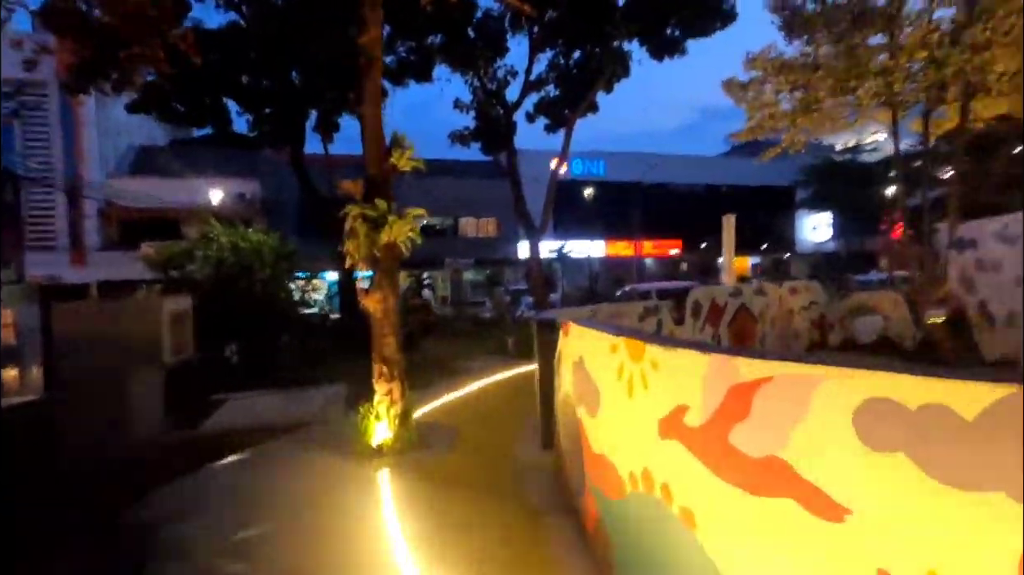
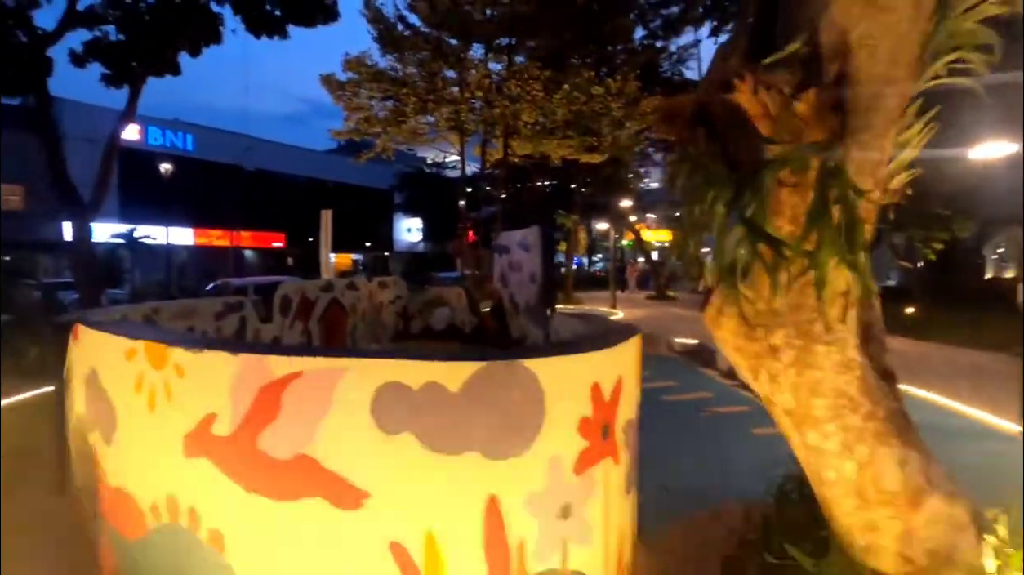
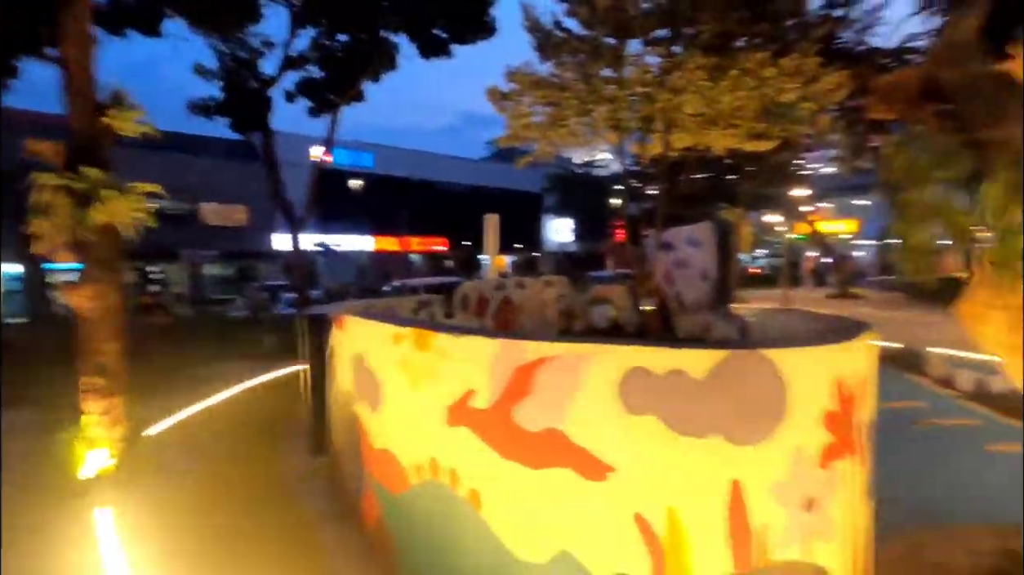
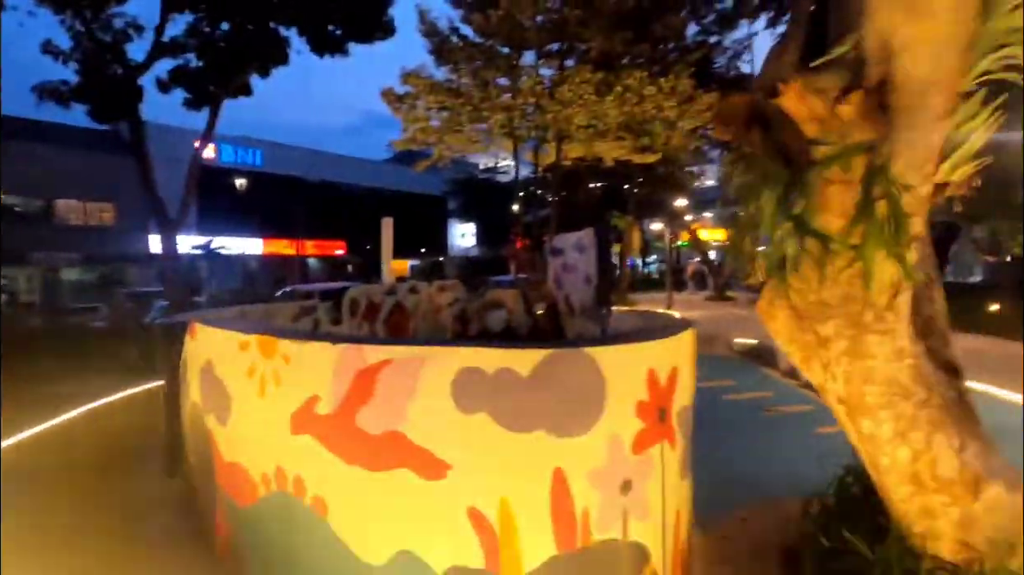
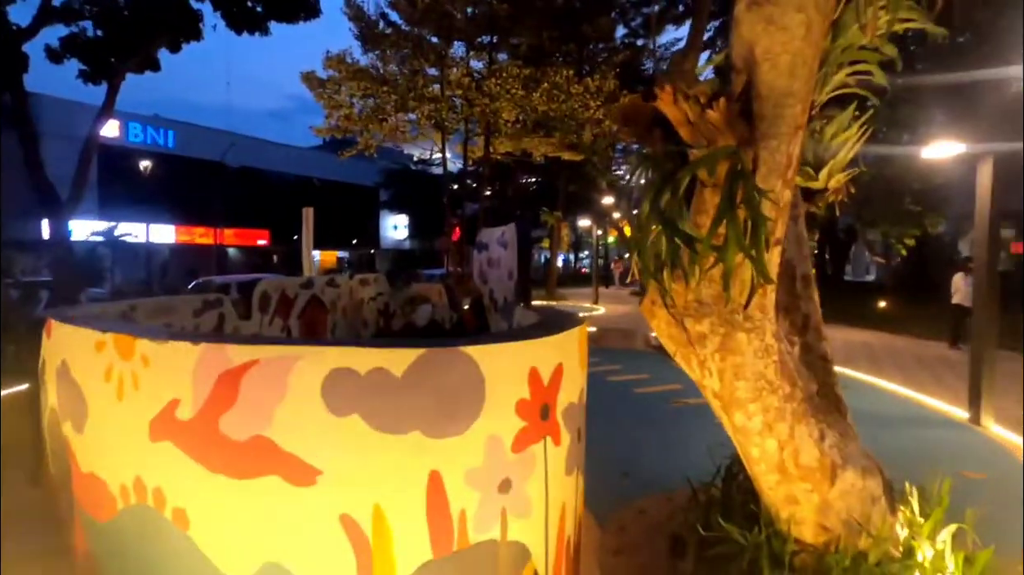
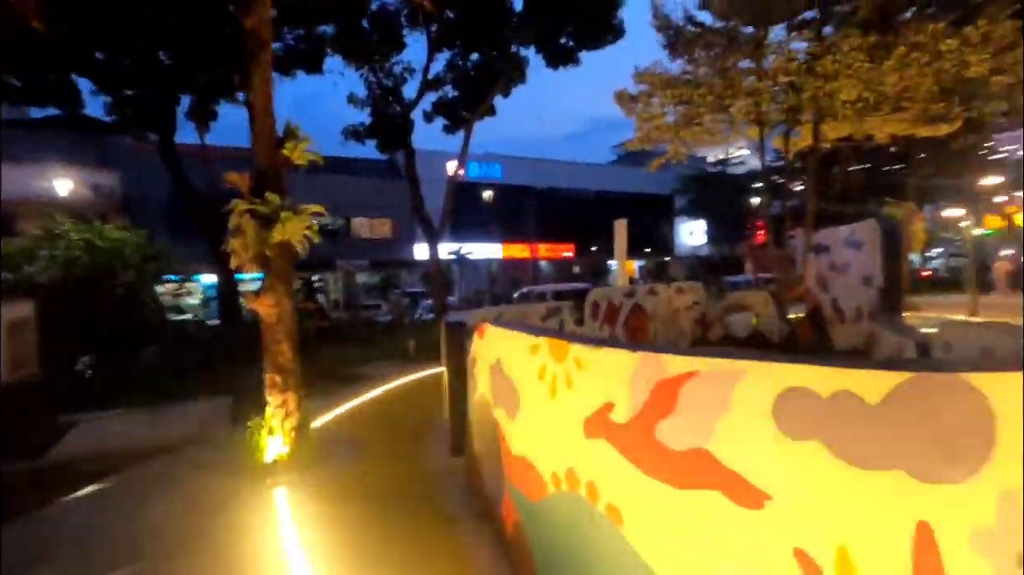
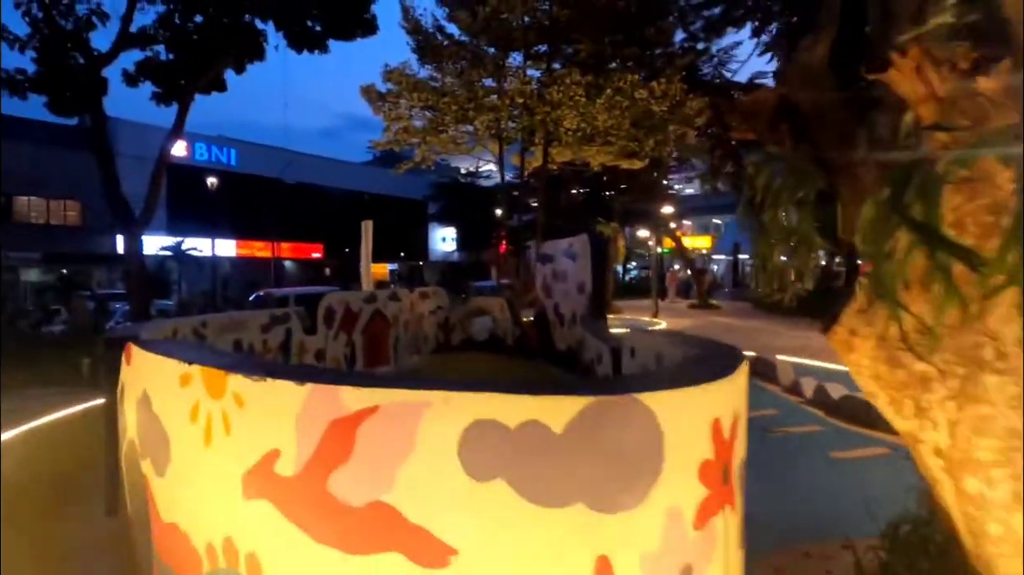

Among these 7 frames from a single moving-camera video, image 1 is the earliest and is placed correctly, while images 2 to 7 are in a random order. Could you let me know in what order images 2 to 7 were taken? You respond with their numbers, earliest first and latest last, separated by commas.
6, 3, 4, 5, 2, 7
